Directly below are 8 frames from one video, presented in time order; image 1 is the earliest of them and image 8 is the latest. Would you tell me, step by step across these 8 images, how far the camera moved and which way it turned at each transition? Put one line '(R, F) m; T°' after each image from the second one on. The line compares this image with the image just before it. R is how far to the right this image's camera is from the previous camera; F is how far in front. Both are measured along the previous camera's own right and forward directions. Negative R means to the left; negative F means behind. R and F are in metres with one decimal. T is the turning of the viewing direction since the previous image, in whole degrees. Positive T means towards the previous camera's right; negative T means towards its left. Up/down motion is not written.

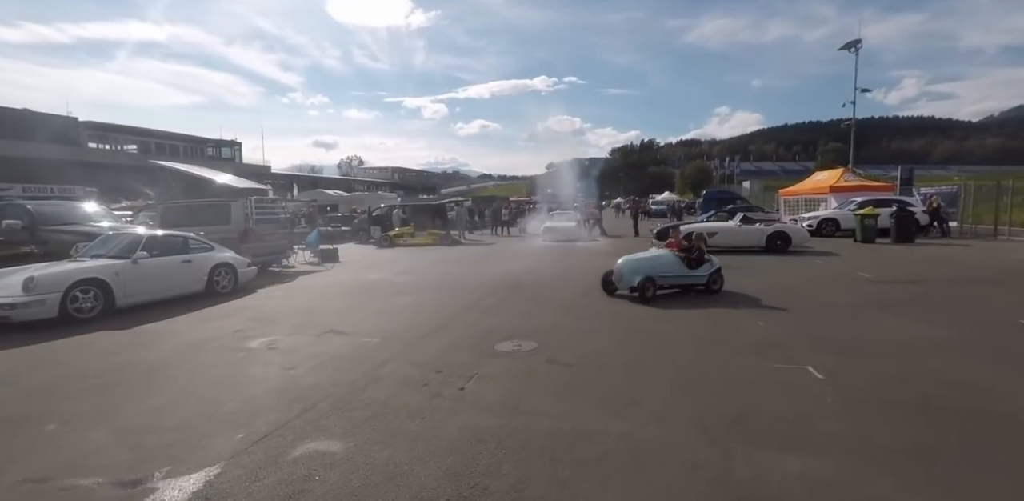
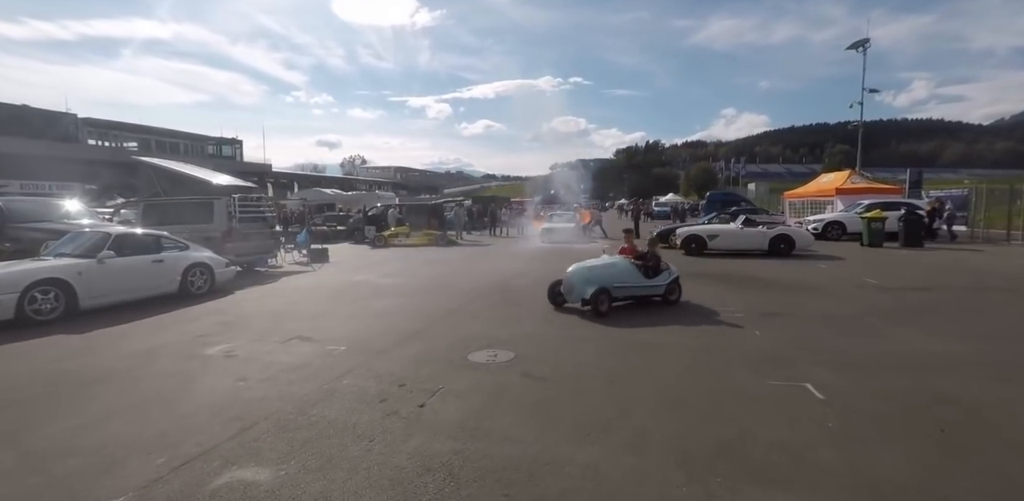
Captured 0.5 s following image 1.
(+0.4, +0.4) m; -1°
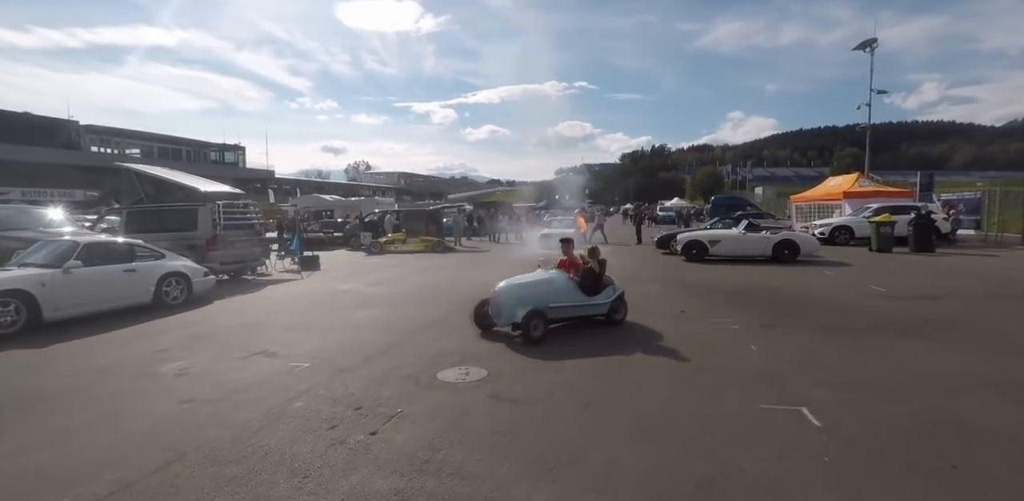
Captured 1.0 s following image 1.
(+0.4, +0.4) m; -1°
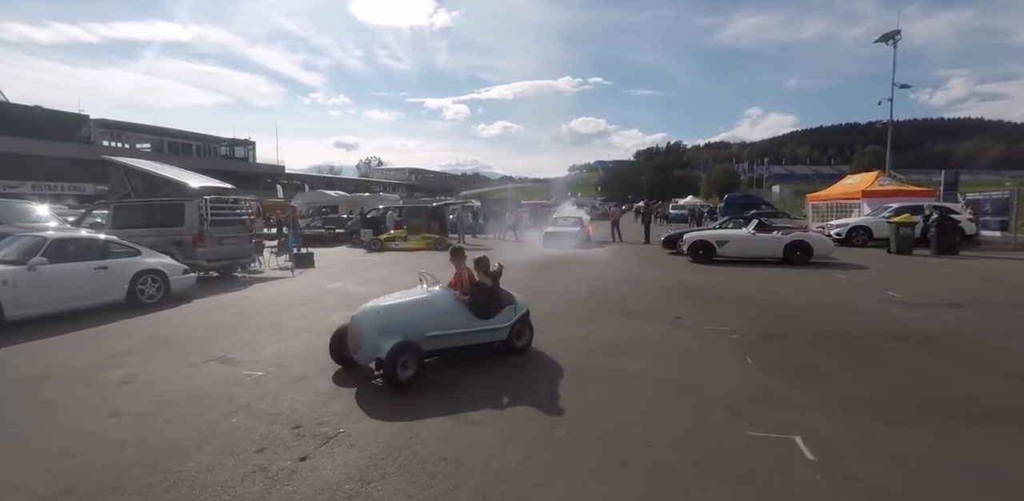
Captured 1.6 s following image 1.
(+0.5, +0.5) m; -2°
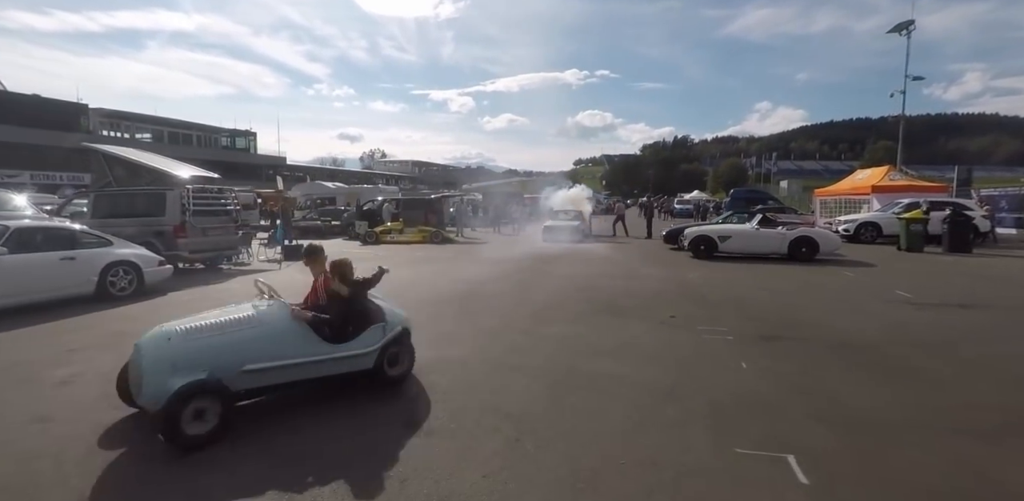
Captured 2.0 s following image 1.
(+0.3, +0.4) m; -1°
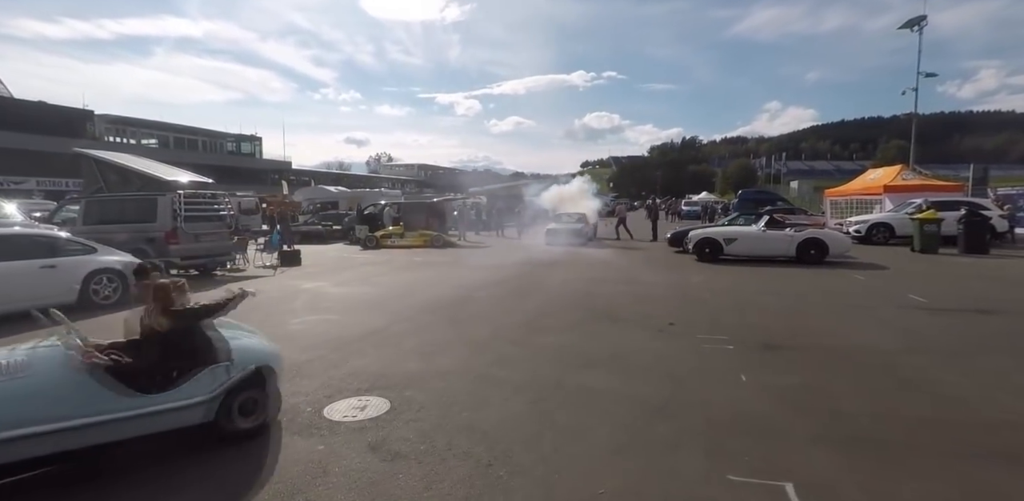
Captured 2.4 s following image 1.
(+0.3, +0.3) m; -1°
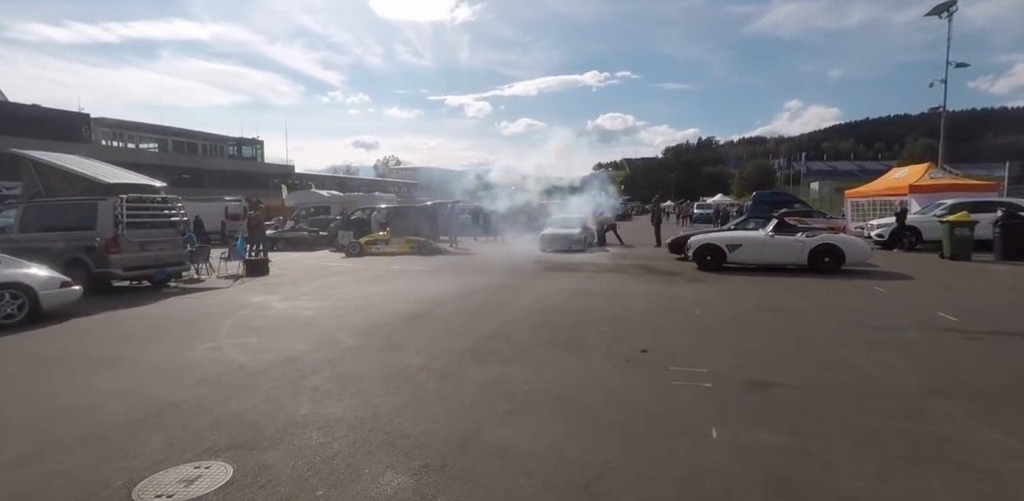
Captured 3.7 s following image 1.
(+1.0, +1.2) m; -2°
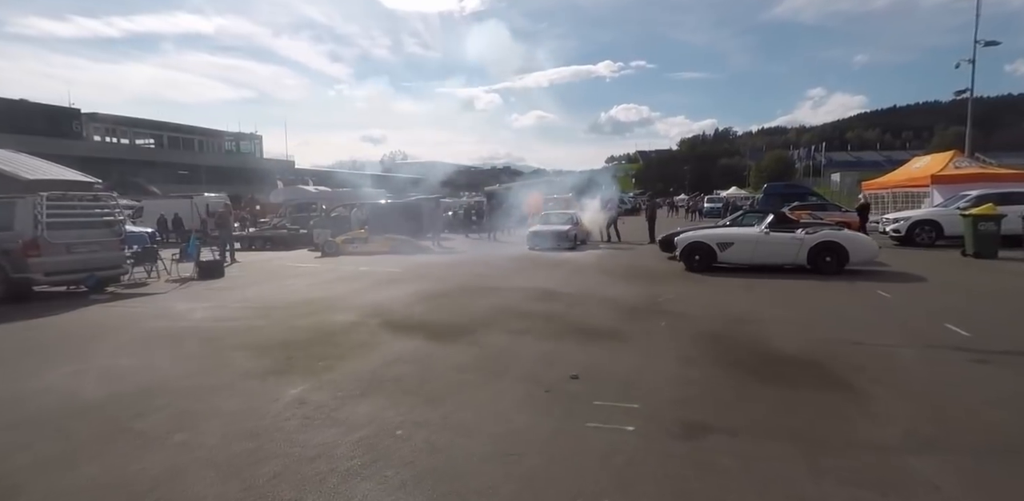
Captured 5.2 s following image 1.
(+1.3, +1.1) m; -2°
